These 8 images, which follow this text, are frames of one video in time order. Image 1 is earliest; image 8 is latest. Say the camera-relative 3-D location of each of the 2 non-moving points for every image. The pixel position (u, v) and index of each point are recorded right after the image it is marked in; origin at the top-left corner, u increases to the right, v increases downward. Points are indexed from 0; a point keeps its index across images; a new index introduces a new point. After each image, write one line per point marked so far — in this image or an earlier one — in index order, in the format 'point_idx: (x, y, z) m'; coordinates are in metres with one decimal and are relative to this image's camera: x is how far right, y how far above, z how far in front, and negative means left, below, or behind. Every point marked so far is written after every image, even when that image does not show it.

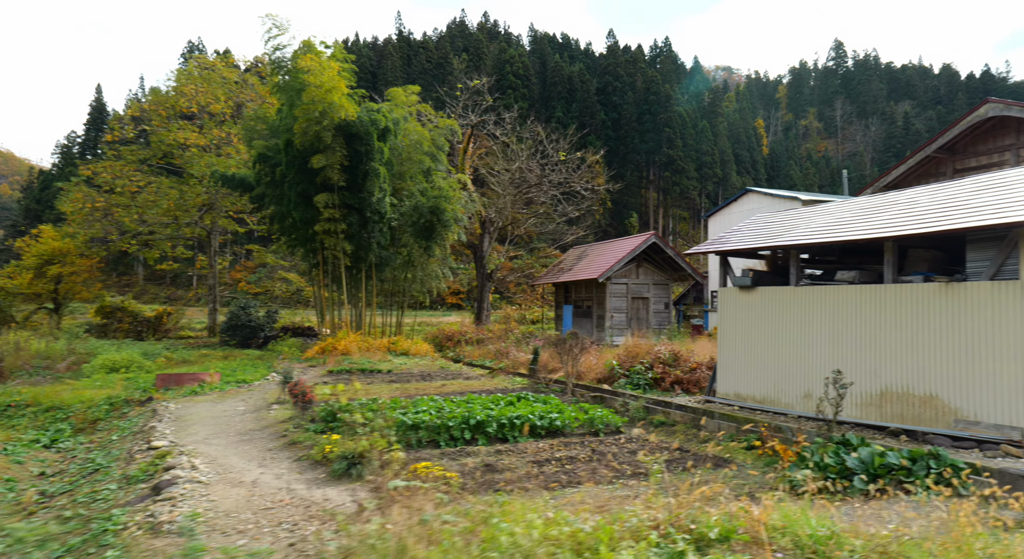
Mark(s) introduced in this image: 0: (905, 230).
0: (+4.5, +0.6, +7.1) m
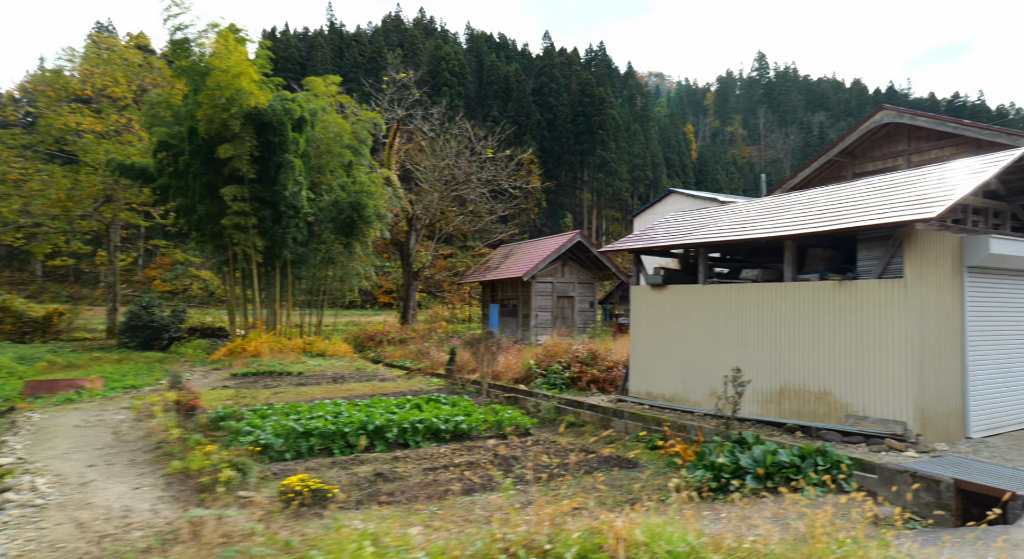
0: (+3.4, +0.6, +7.3) m
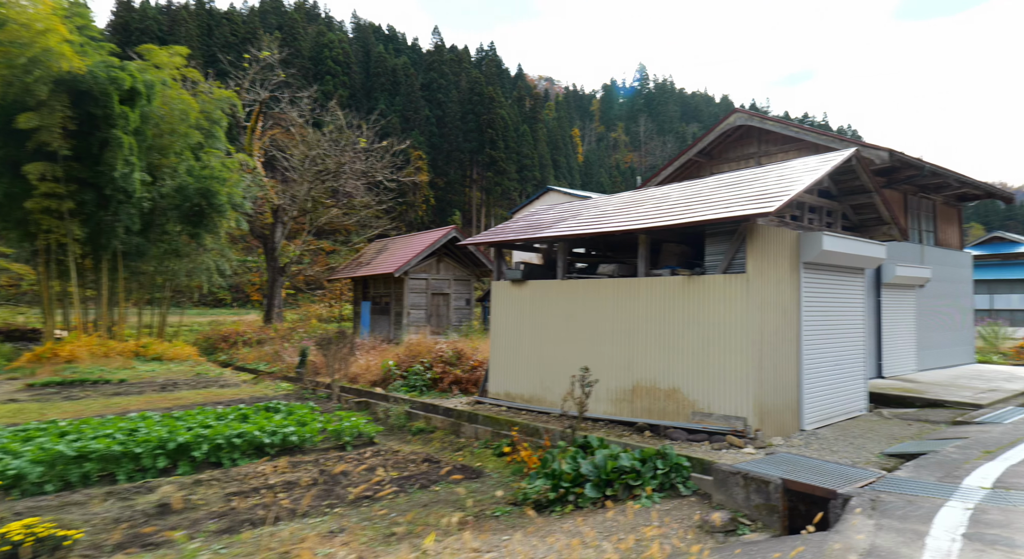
0: (+1.7, +0.7, +7.2) m
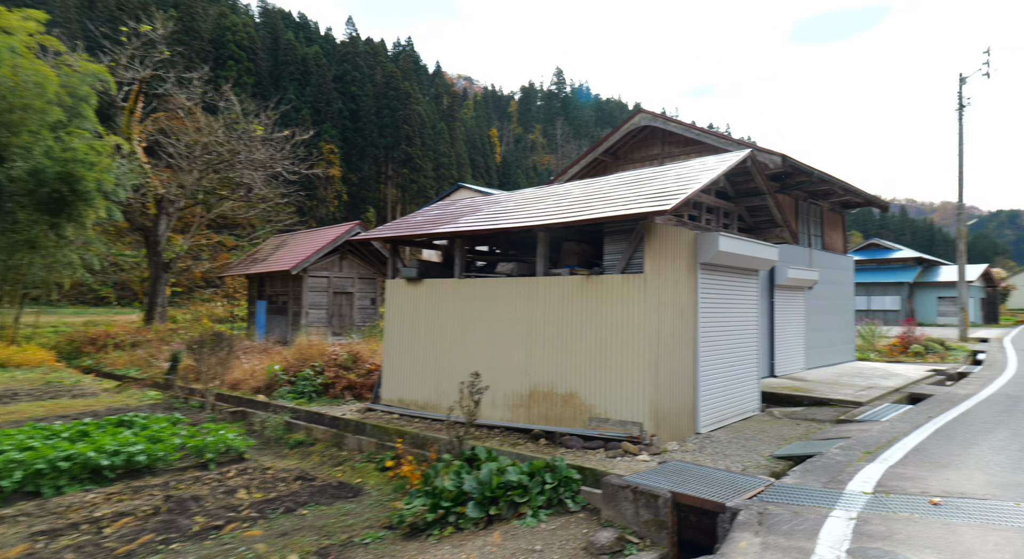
0: (+0.5, +0.7, +6.9) m
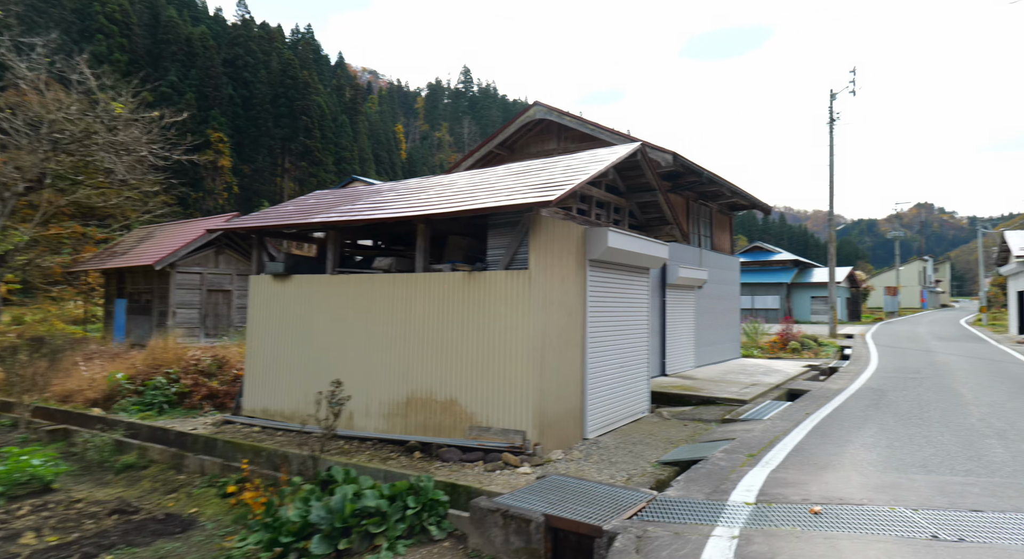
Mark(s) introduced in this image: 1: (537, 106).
0: (-0.8, +0.7, +6.3) m
1: (+0.4, +3.1, +11.1) m
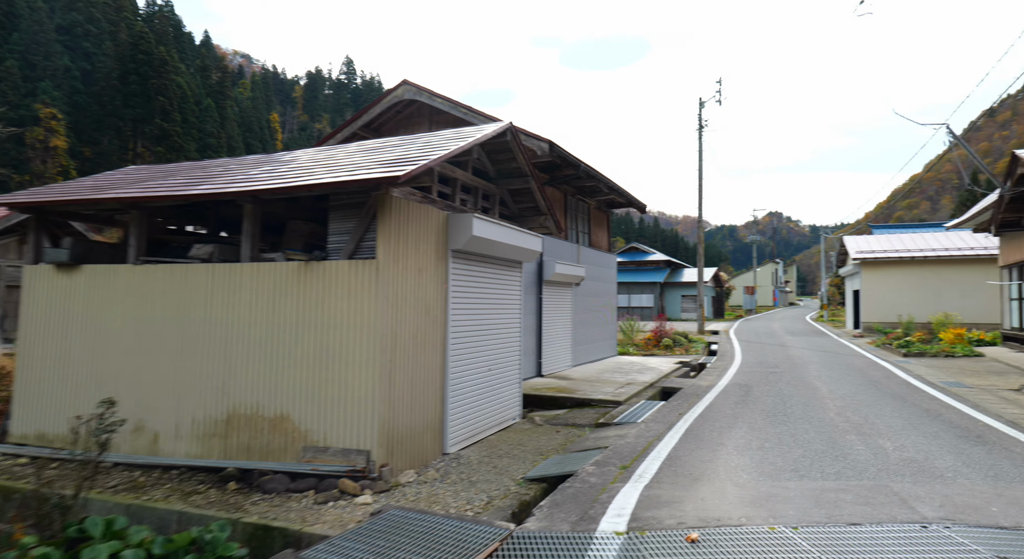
0: (-2.1, +0.8, +5.3) m
1: (-1.8, +3.2, +10.1) m
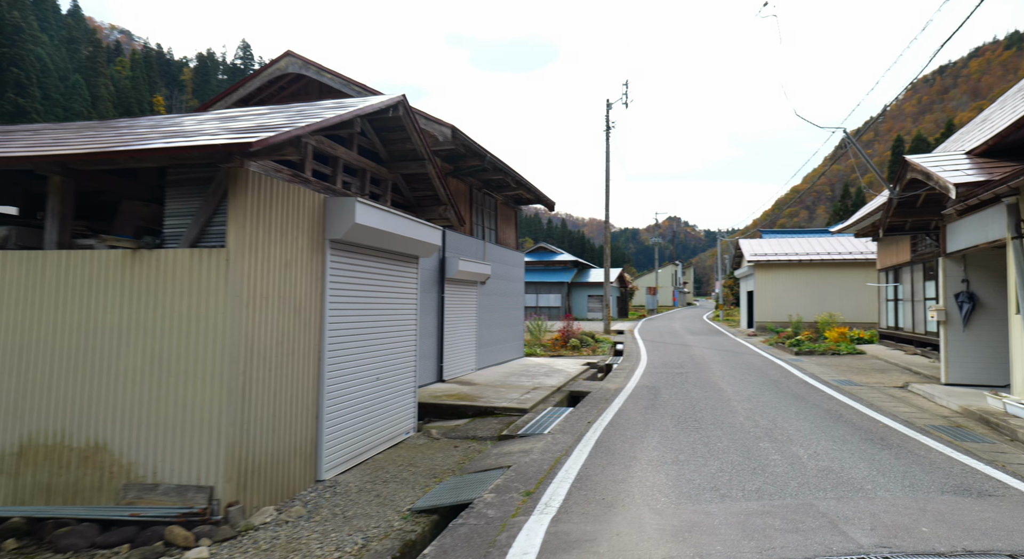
0: (-2.9, +0.8, +4.1) m
1: (-3.2, +3.2, +9.0) m
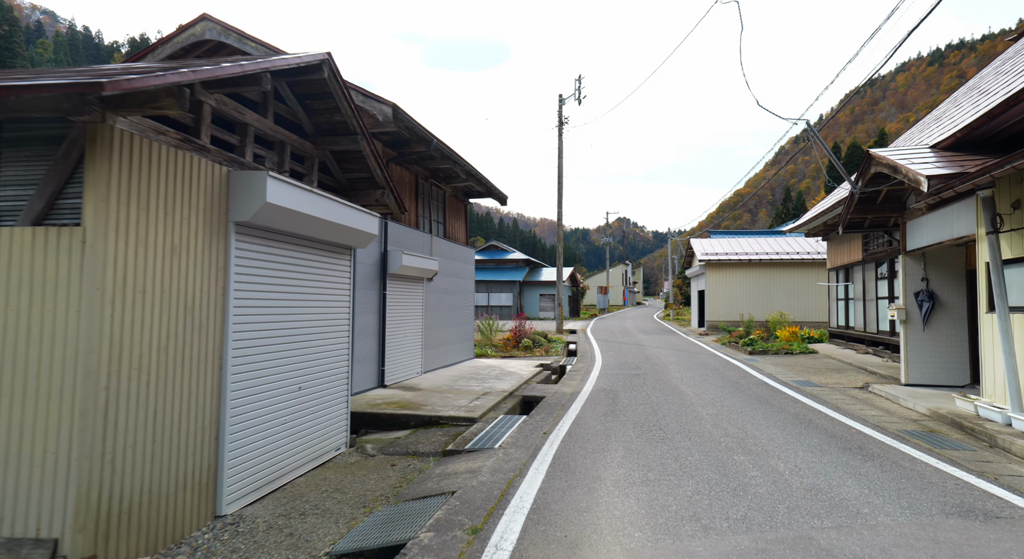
0: (-3.2, +0.9, +3.0) m
1: (-3.9, +3.3, +7.9) m
